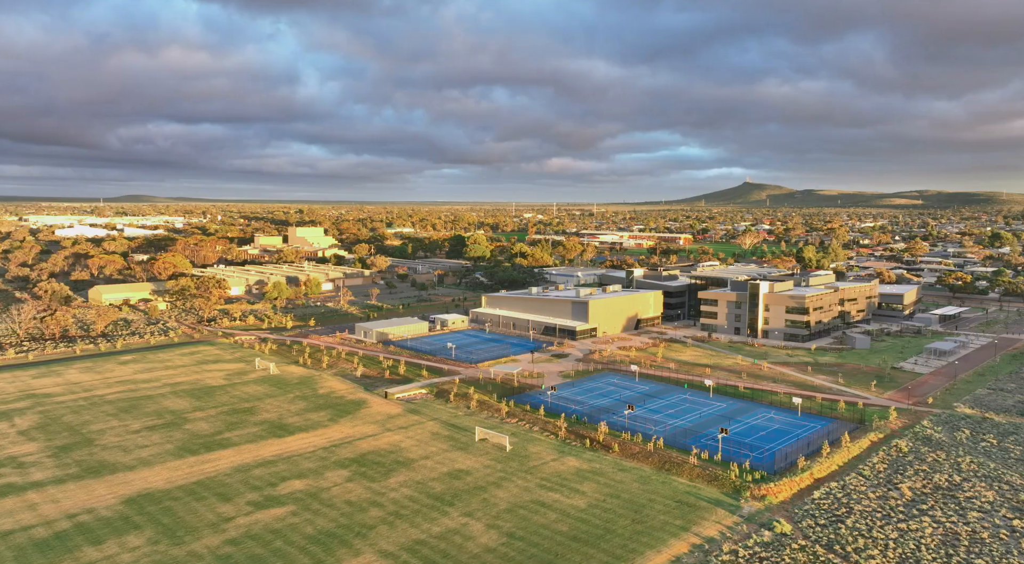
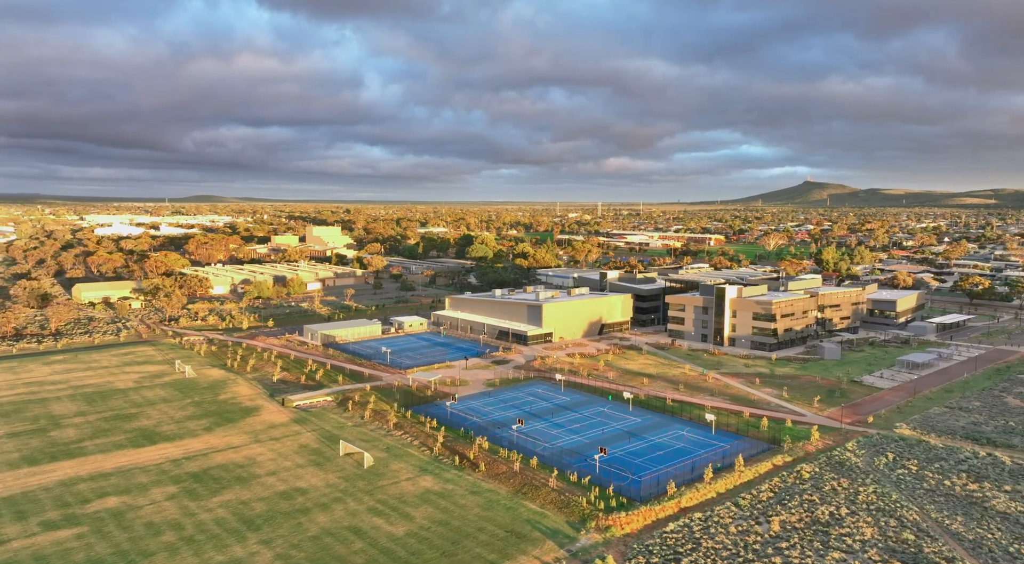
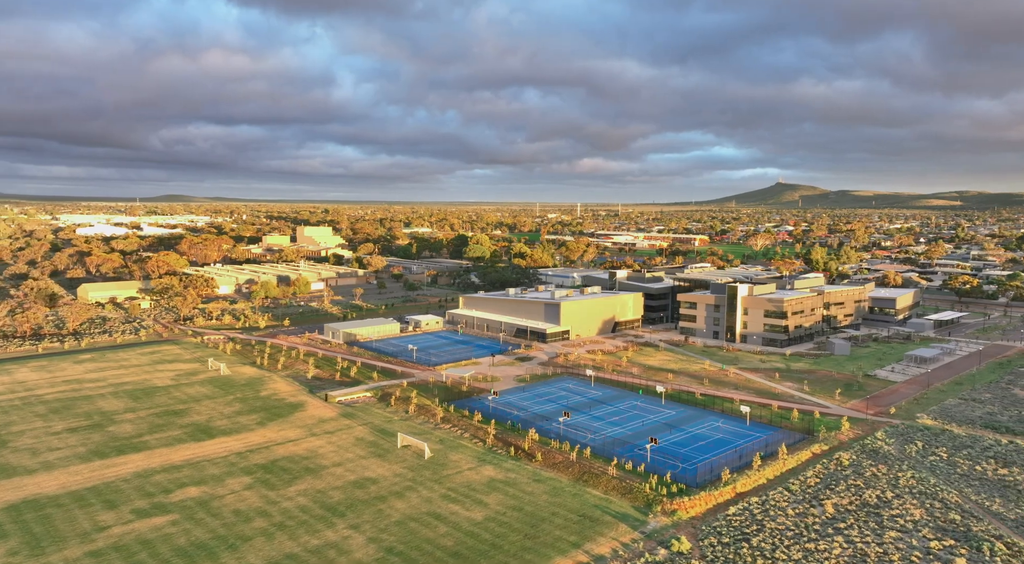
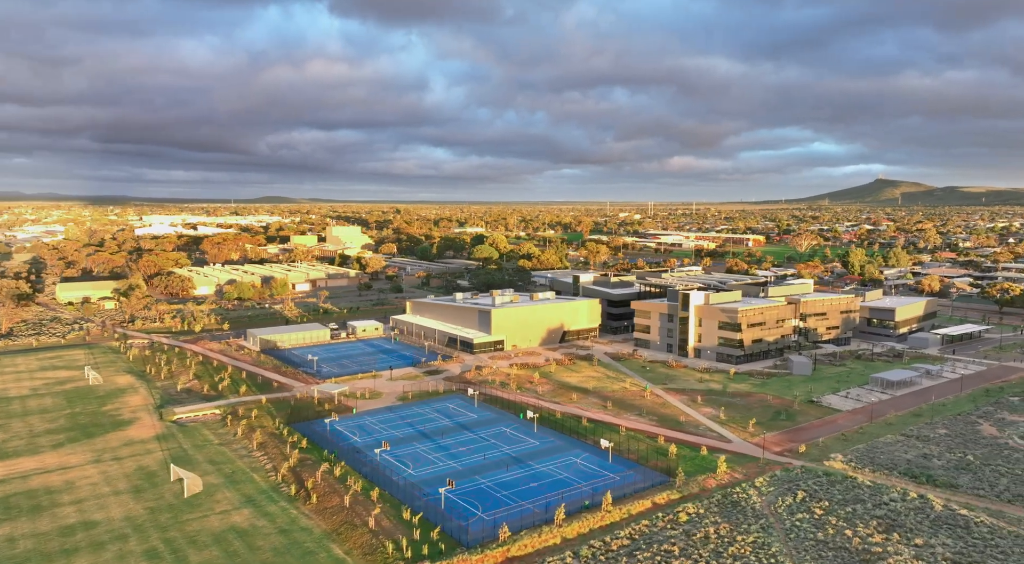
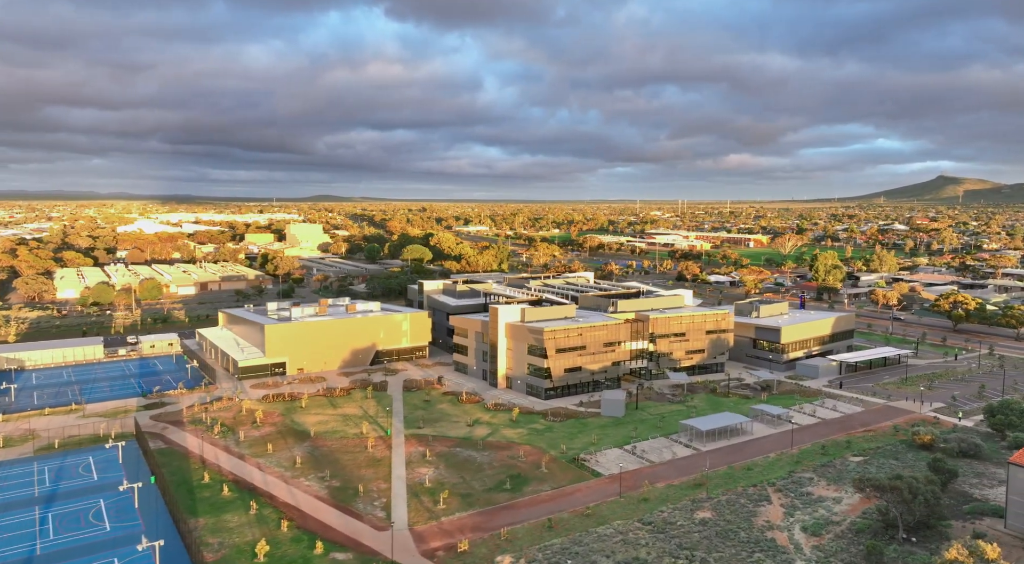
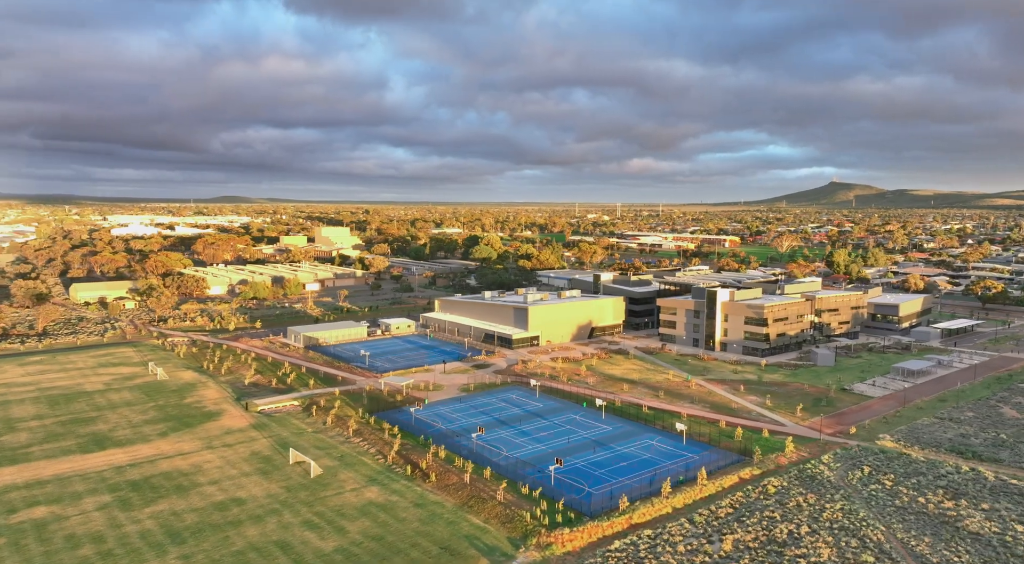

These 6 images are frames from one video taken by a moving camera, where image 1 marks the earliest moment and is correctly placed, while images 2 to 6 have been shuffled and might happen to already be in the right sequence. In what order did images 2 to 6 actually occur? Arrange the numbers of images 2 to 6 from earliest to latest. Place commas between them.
3, 2, 6, 4, 5
